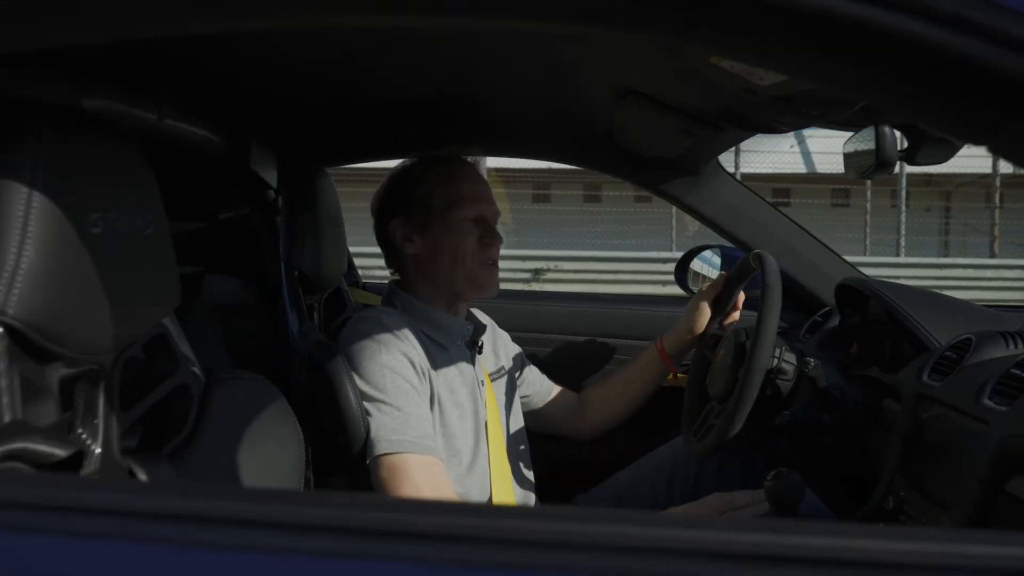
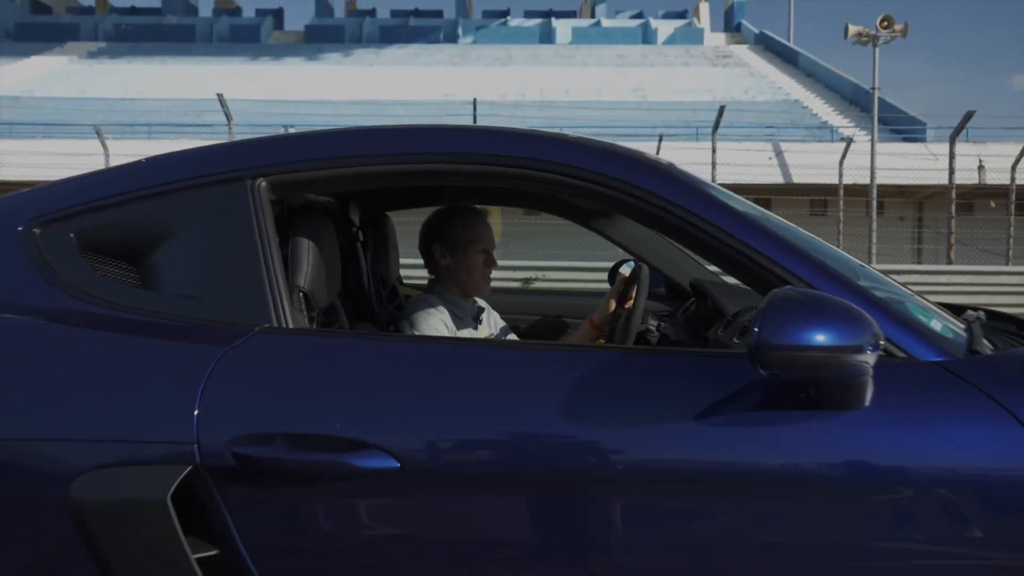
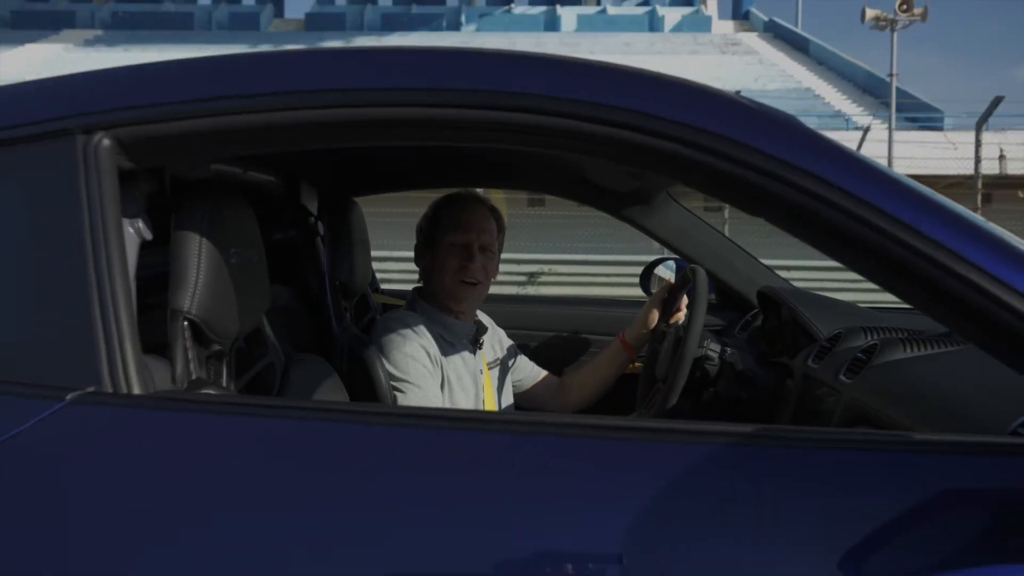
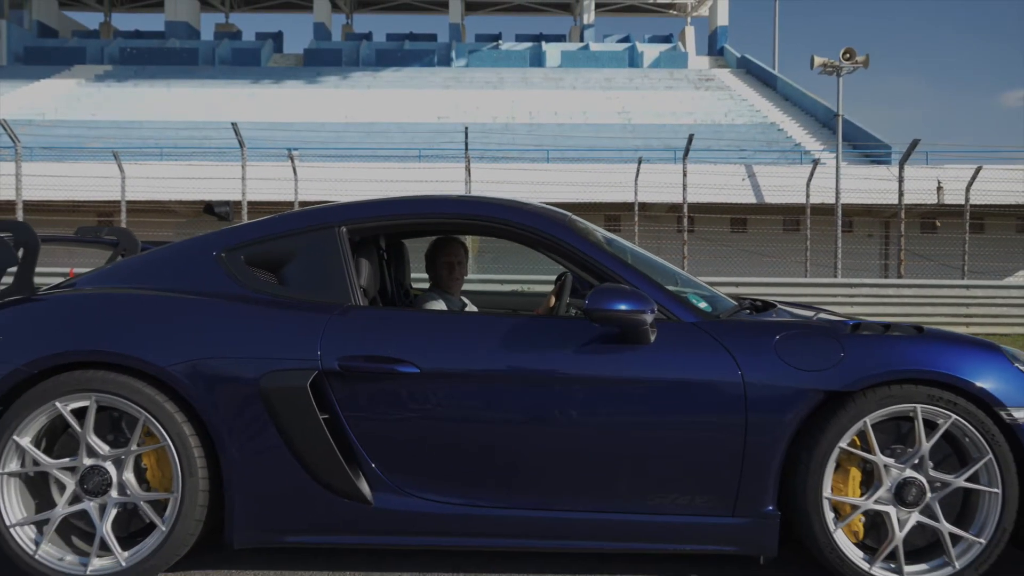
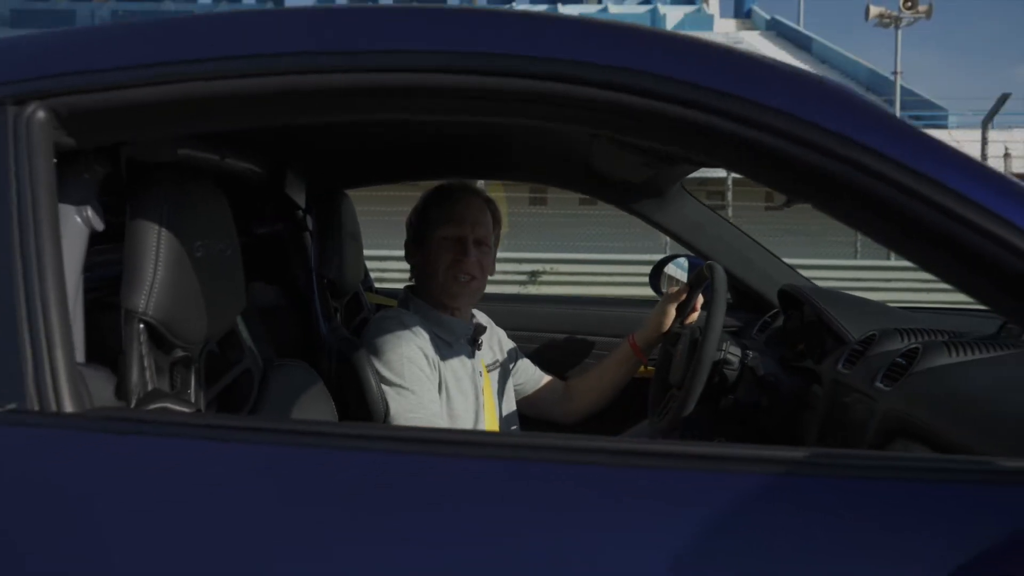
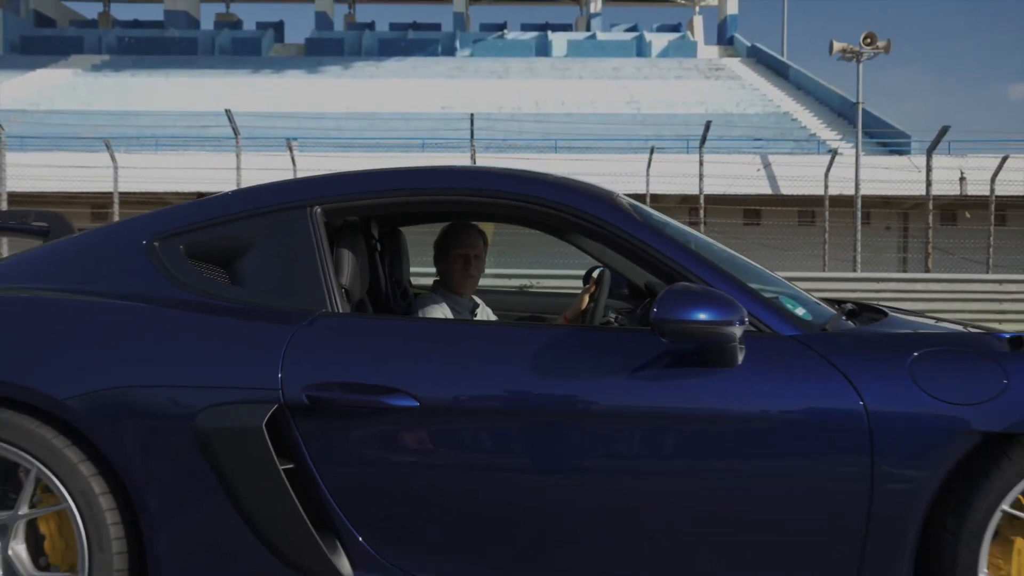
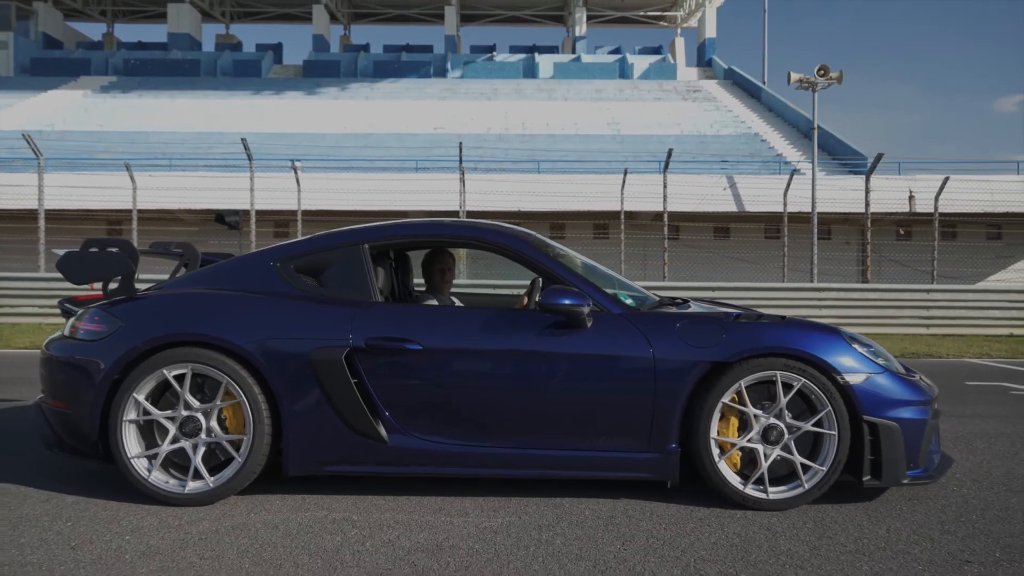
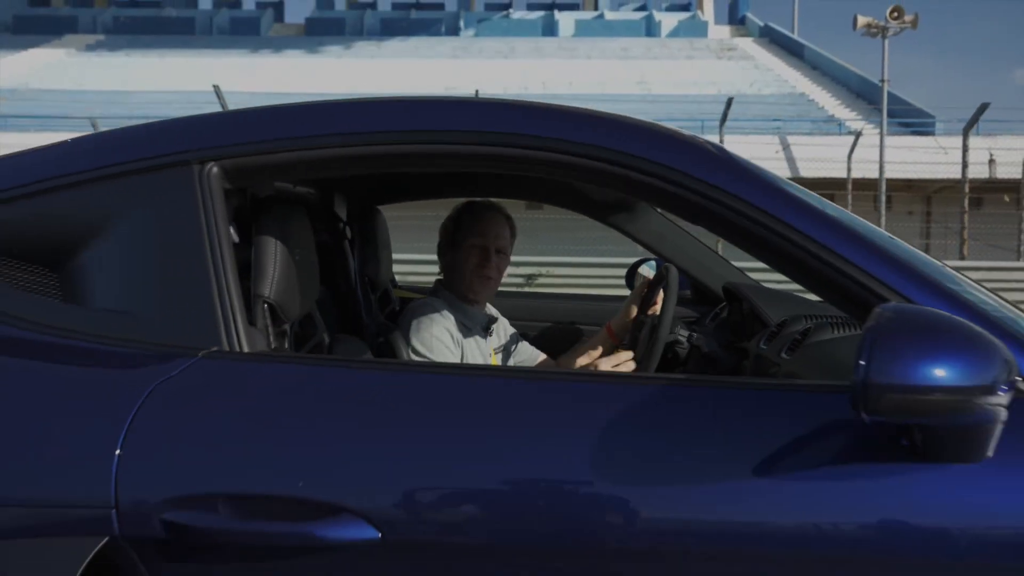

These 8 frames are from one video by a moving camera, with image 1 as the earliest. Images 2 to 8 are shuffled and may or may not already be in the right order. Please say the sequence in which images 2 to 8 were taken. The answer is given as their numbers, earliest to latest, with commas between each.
5, 3, 8, 2, 6, 4, 7
